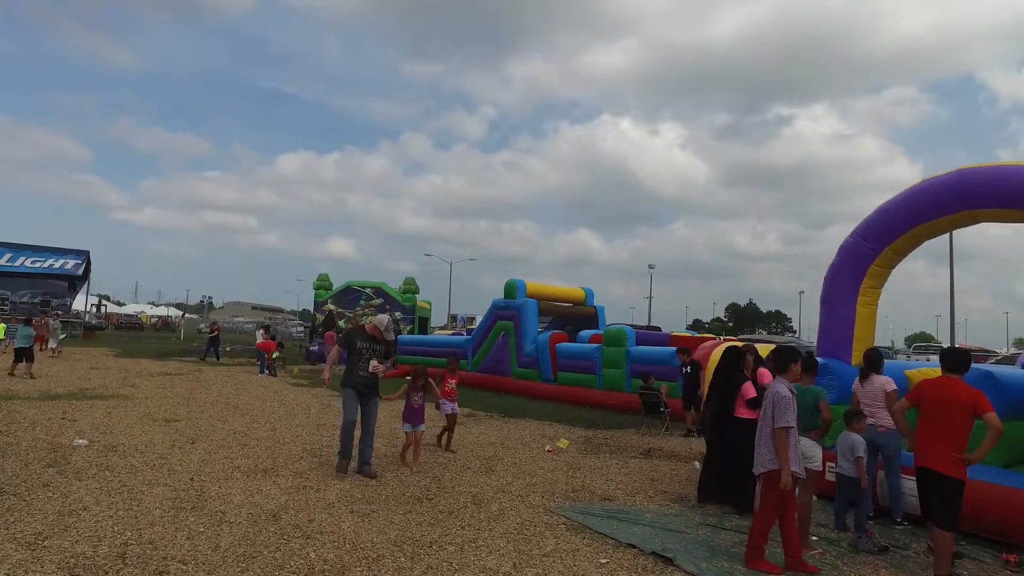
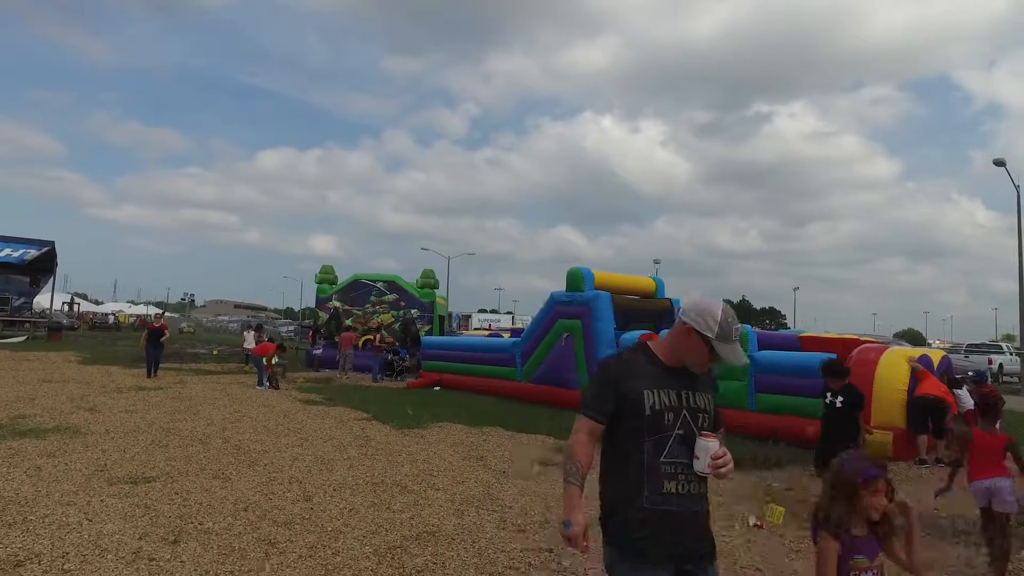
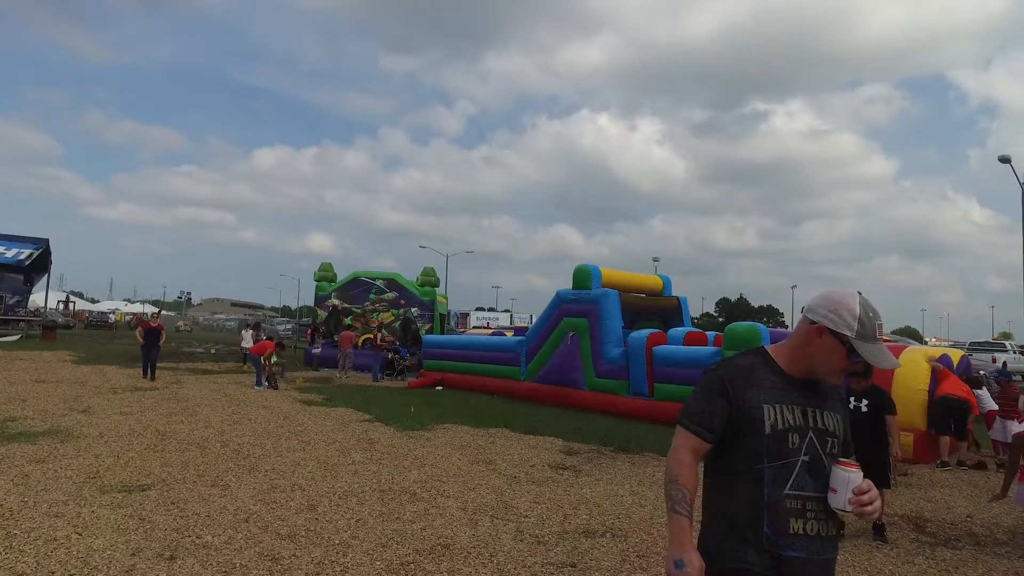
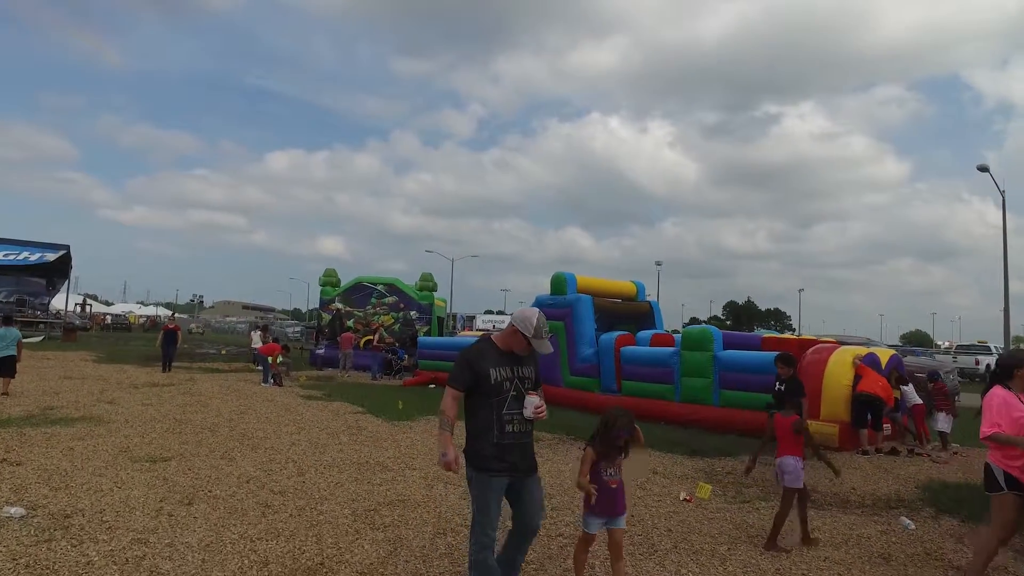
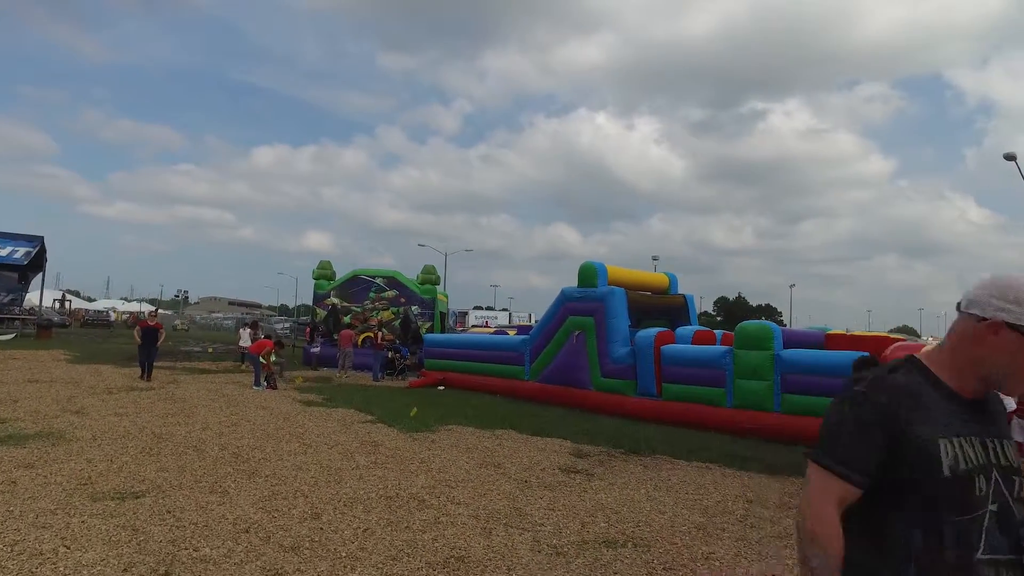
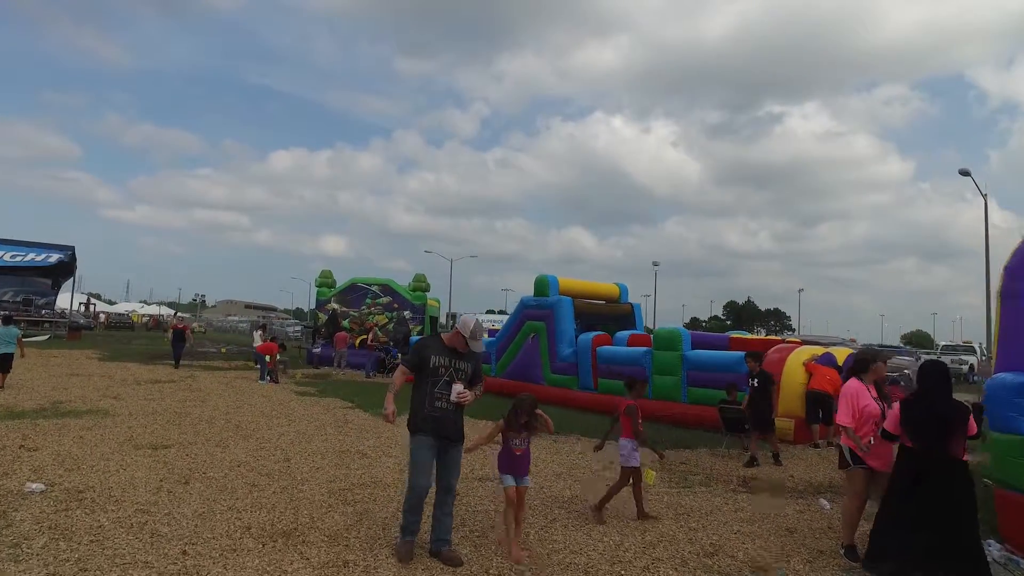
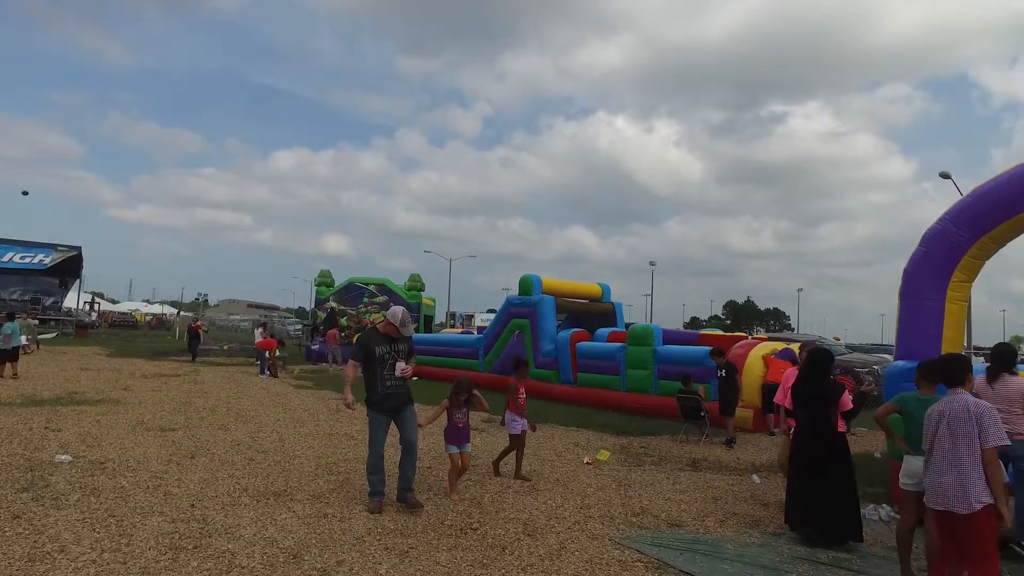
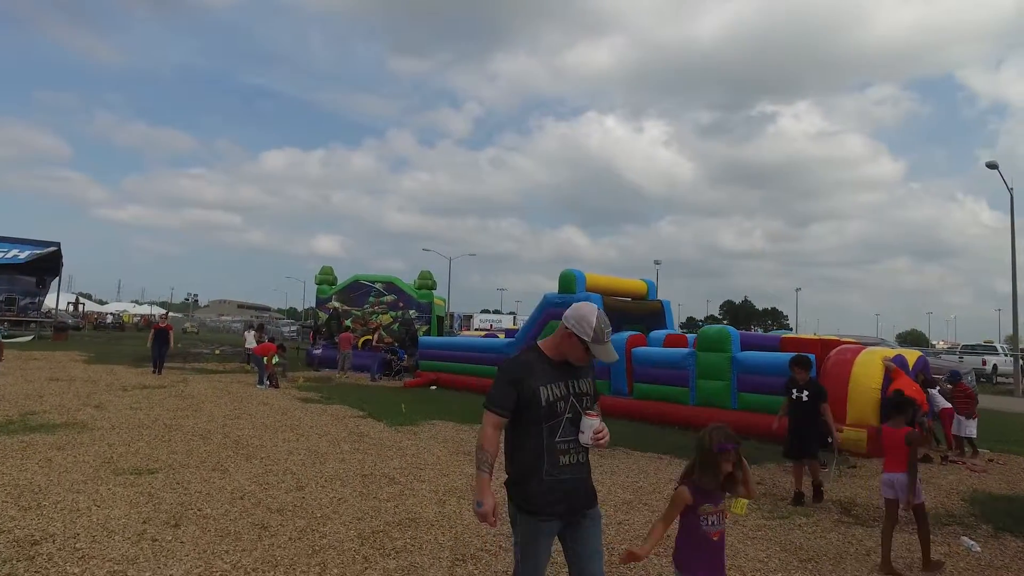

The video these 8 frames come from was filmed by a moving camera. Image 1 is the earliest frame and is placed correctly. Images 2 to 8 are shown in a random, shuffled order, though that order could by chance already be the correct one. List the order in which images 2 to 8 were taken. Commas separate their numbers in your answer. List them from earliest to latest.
7, 6, 4, 8, 2, 3, 5
